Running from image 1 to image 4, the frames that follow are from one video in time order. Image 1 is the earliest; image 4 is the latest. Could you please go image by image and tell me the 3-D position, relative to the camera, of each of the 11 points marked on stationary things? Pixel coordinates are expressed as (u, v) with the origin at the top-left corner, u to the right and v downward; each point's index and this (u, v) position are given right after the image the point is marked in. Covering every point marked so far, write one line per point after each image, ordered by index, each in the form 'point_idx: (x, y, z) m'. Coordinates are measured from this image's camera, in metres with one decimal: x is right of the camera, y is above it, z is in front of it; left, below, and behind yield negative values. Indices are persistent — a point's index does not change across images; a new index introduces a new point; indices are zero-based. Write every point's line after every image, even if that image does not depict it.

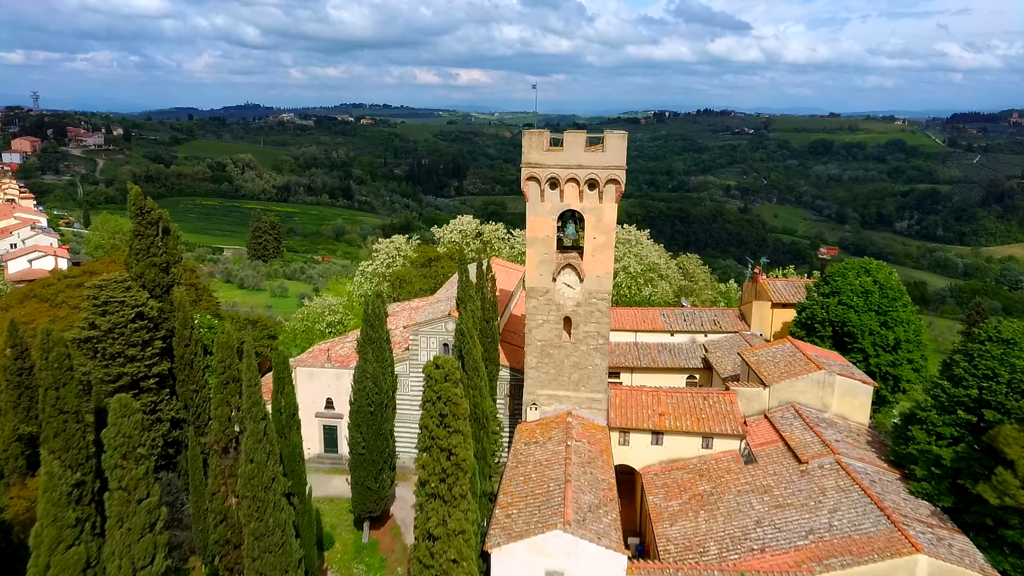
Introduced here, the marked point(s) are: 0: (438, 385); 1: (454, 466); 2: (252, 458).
0: (-1.3, -1.7, +13.4) m
1: (-1.0, -3.1, +13.3) m
2: (-4.9, -3.2, +14.3) m
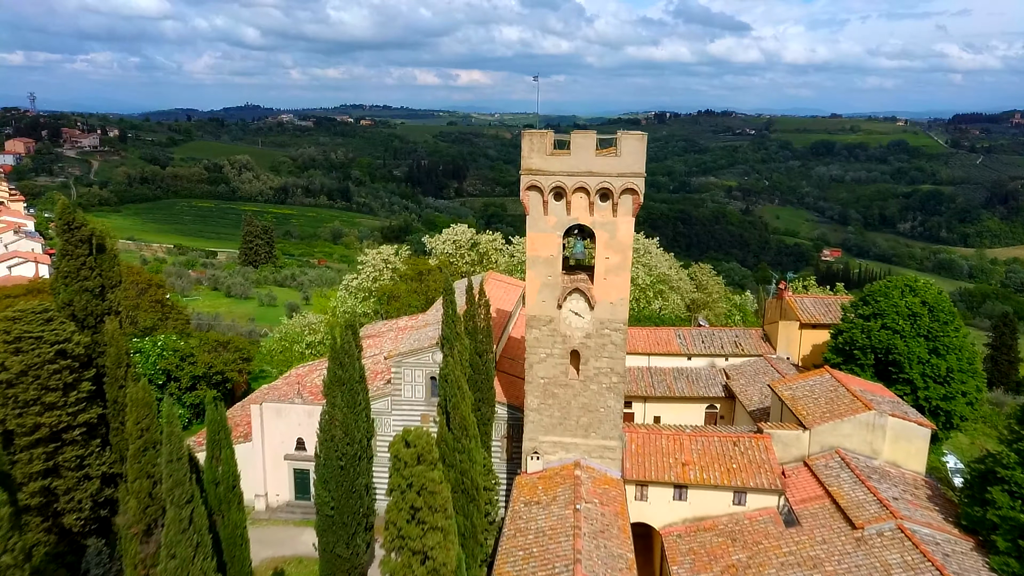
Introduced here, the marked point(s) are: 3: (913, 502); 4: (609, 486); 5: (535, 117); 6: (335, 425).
0: (-1.4, -2.4, +10.1) m
1: (-1.1, -3.8, +10.0) m
2: (-5.0, -3.9, +11.1) m
3: (+9.4, -5.0, +17.8) m
4: (+2.3, -4.7, +17.8) m
5: (+0.6, +4.5, +19.8) m
6: (-3.9, -3.1, +16.8) m
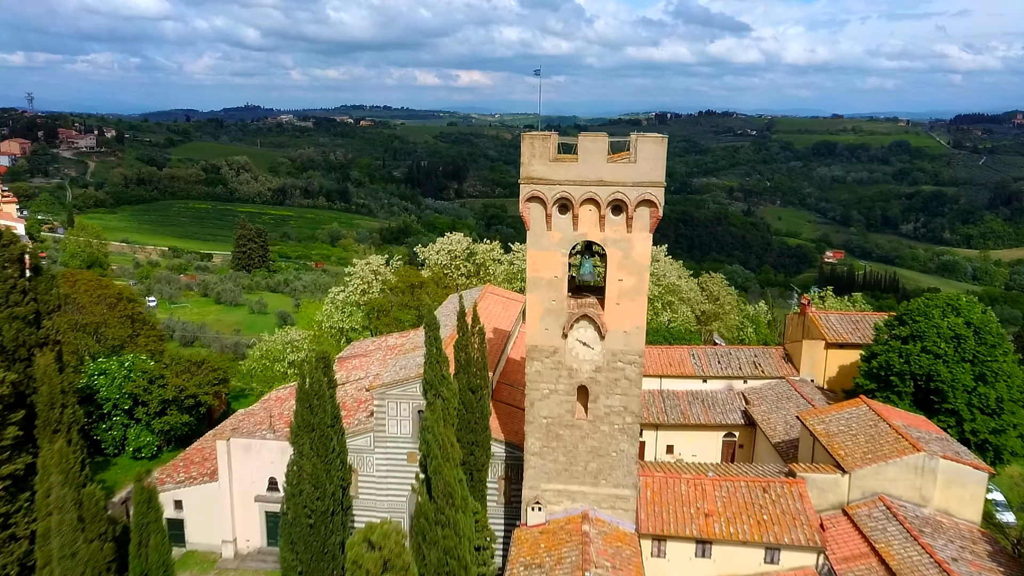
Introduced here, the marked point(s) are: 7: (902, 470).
0: (-1.4, -3.0, +7.7) m
1: (-1.1, -4.3, +7.6) m
2: (-5.0, -4.5, +8.7) m
3: (+9.4, -5.6, +15.3) m
4: (+2.2, -5.2, +15.4) m
5: (+0.6, +3.9, +17.4) m
6: (-4.0, -3.6, +14.3) m
7: (+8.8, -4.1, +17.1) m
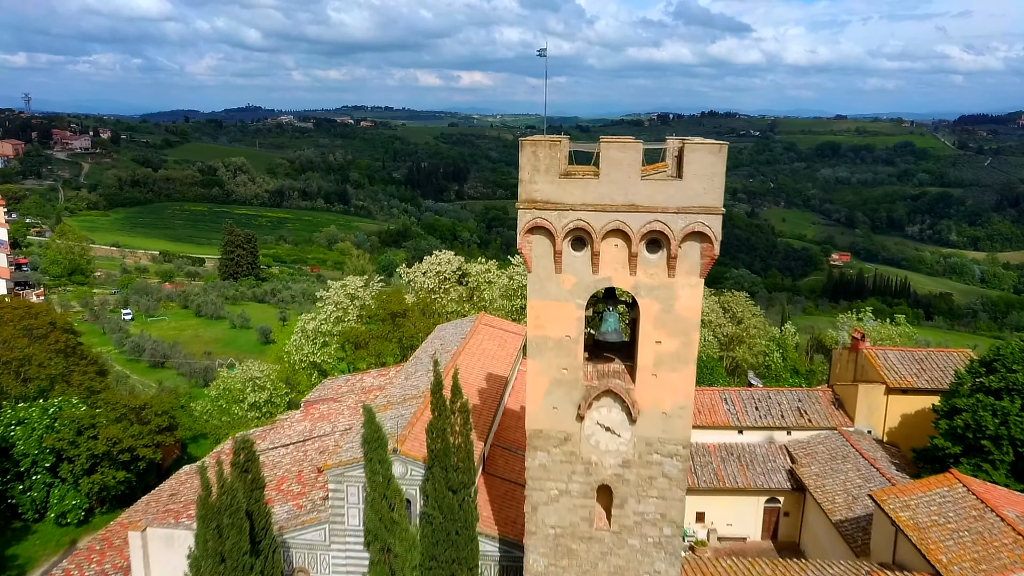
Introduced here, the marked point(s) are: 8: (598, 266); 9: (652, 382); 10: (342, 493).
0: (-1.5, -3.9, +3.4) m
1: (-1.2, -5.3, +3.3) m
2: (-5.1, -5.4, +4.4) m
3: (+9.3, -6.5, +11.0) m
4: (+2.2, -6.2, +11.1) m
5: (+0.5, +3.0, +13.1) m
6: (-4.0, -4.5, +10.1) m
7: (+8.7, -5.1, +12.7) m
8: (+1.2, +0.3, +10.7) m
9: (+2.1, -1.4, +11.0) m
10: (-3.3, -3.9, +14.3) m
